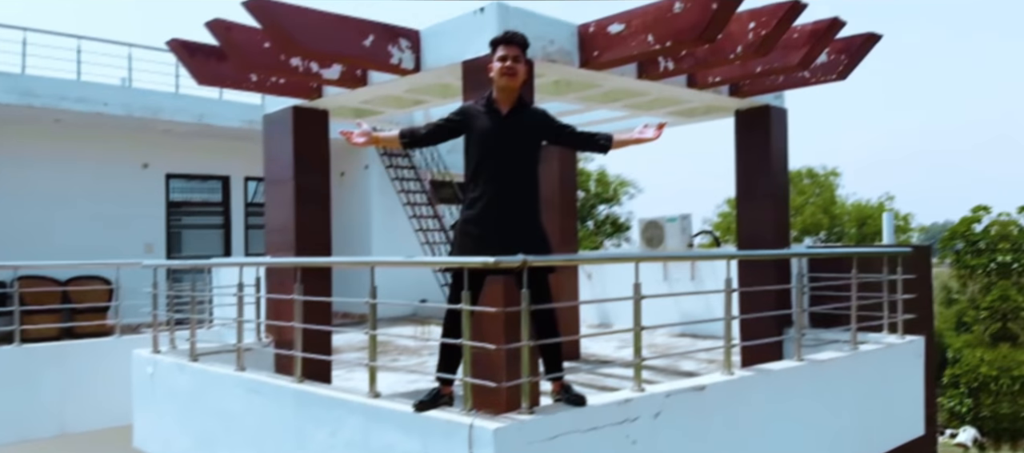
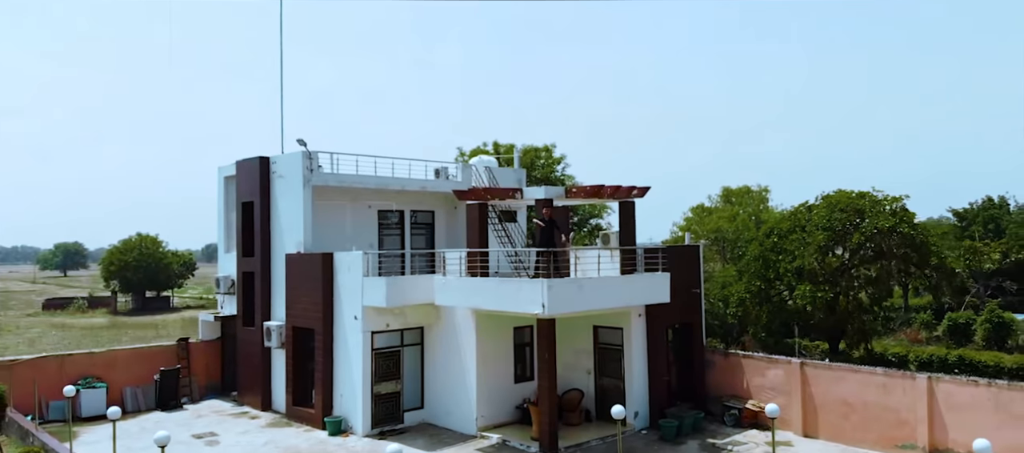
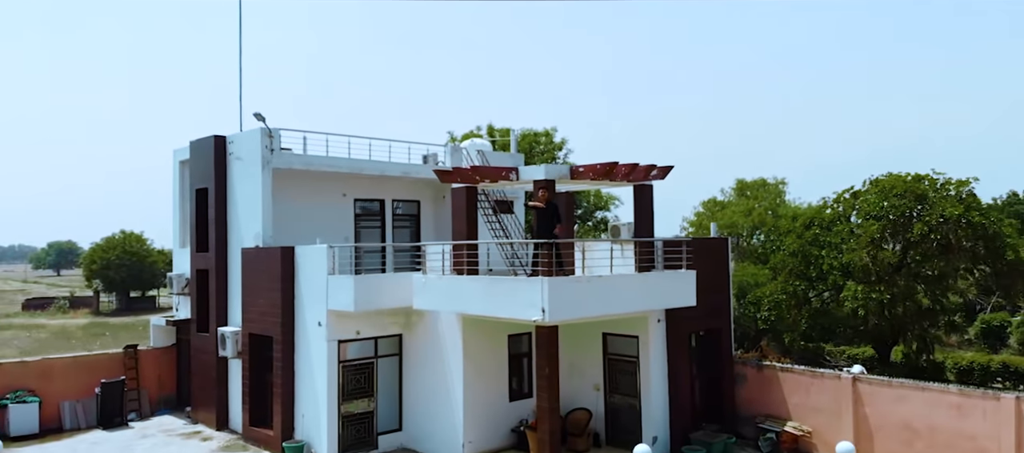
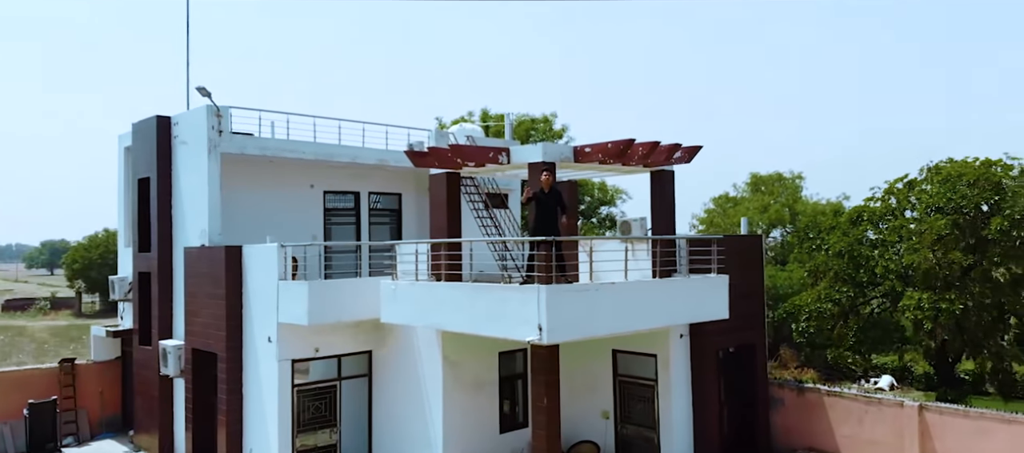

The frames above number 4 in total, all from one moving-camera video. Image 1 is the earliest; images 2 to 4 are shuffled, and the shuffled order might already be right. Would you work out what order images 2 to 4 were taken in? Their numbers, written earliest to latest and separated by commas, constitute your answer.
4, 3, 2
